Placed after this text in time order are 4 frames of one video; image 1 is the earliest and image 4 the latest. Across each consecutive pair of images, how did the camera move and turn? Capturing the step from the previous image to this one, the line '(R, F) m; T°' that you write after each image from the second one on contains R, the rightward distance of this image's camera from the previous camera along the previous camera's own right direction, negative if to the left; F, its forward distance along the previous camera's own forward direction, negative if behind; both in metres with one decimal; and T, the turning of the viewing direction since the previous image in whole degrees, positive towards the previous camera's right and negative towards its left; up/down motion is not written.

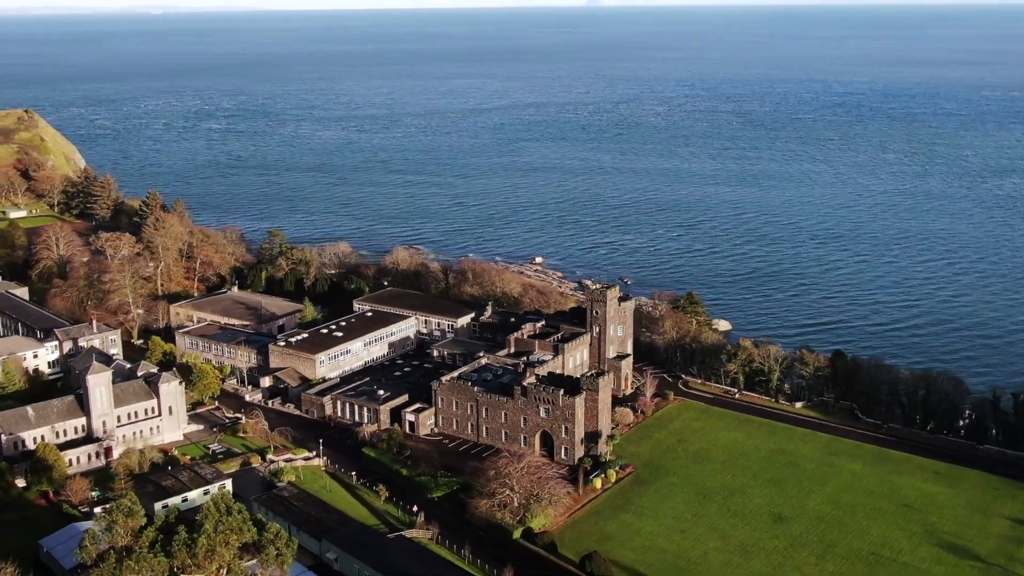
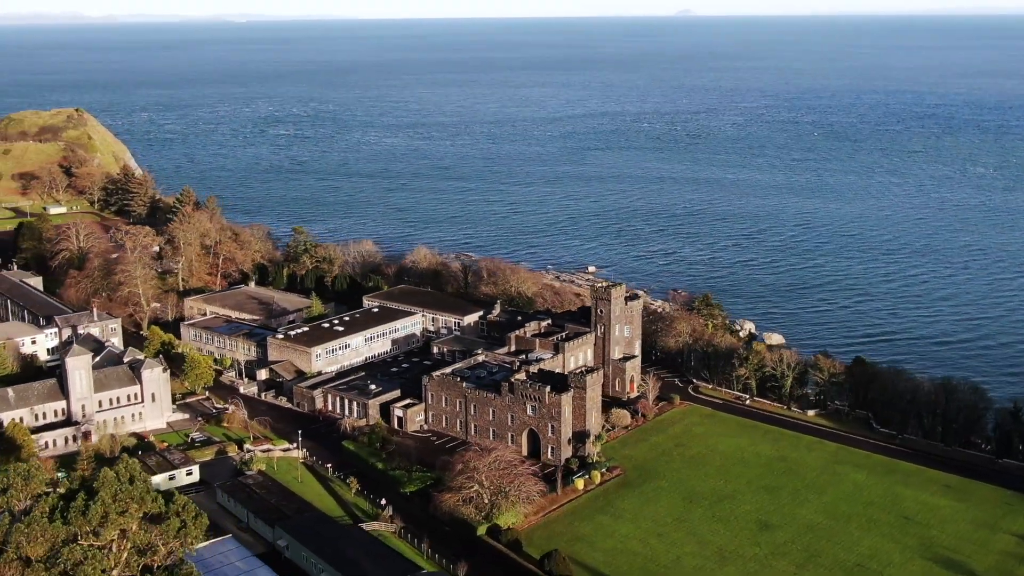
(+7.2, +1.4) m; -6°
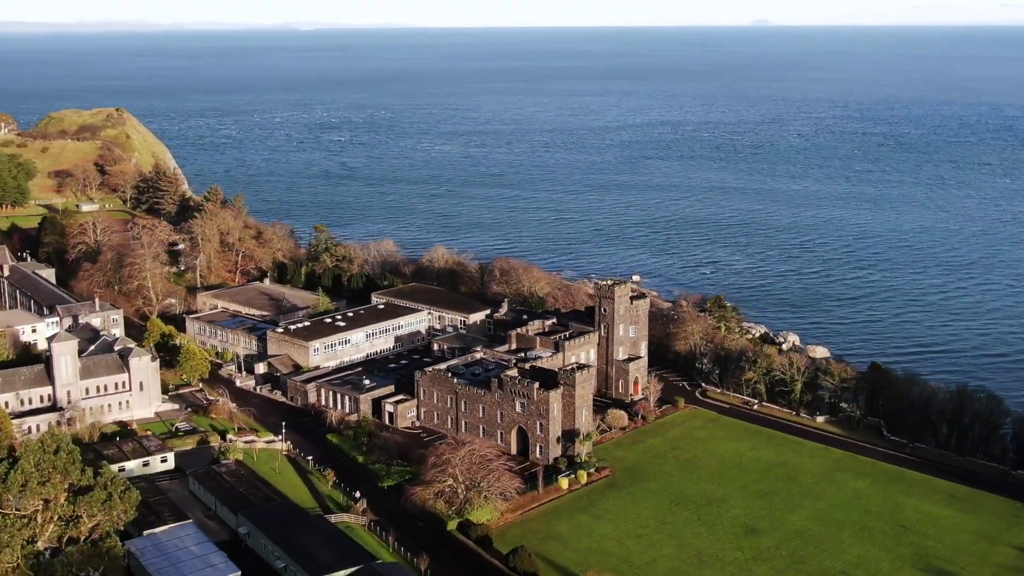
(+5.7, +1.2) m; -4°
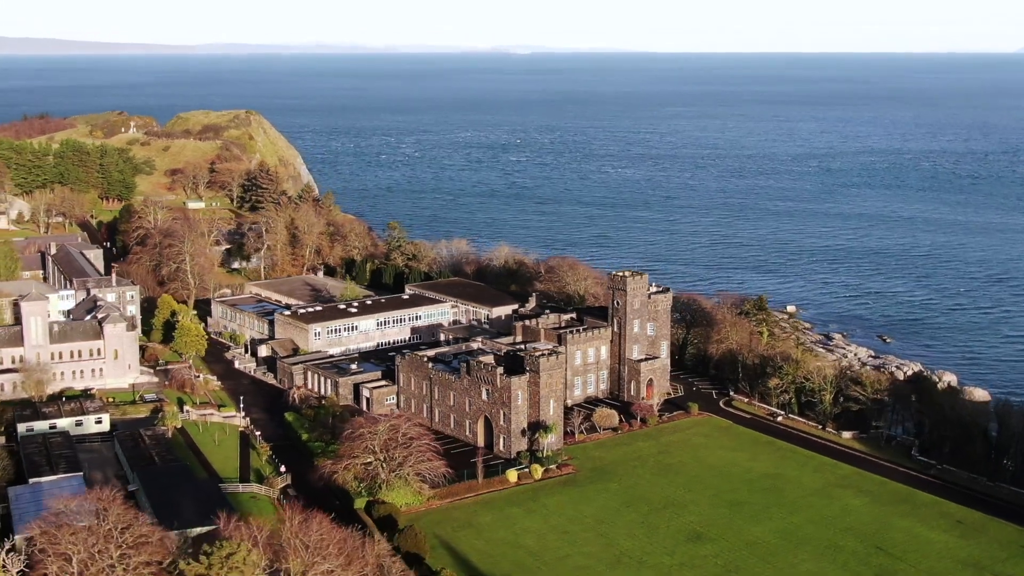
(+17.2, +6.1) m; -14°
